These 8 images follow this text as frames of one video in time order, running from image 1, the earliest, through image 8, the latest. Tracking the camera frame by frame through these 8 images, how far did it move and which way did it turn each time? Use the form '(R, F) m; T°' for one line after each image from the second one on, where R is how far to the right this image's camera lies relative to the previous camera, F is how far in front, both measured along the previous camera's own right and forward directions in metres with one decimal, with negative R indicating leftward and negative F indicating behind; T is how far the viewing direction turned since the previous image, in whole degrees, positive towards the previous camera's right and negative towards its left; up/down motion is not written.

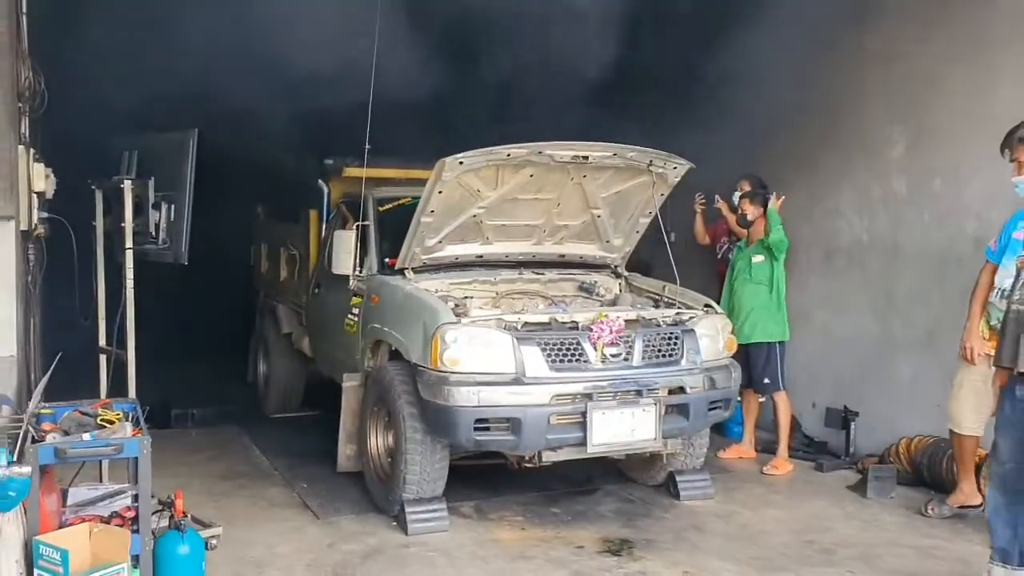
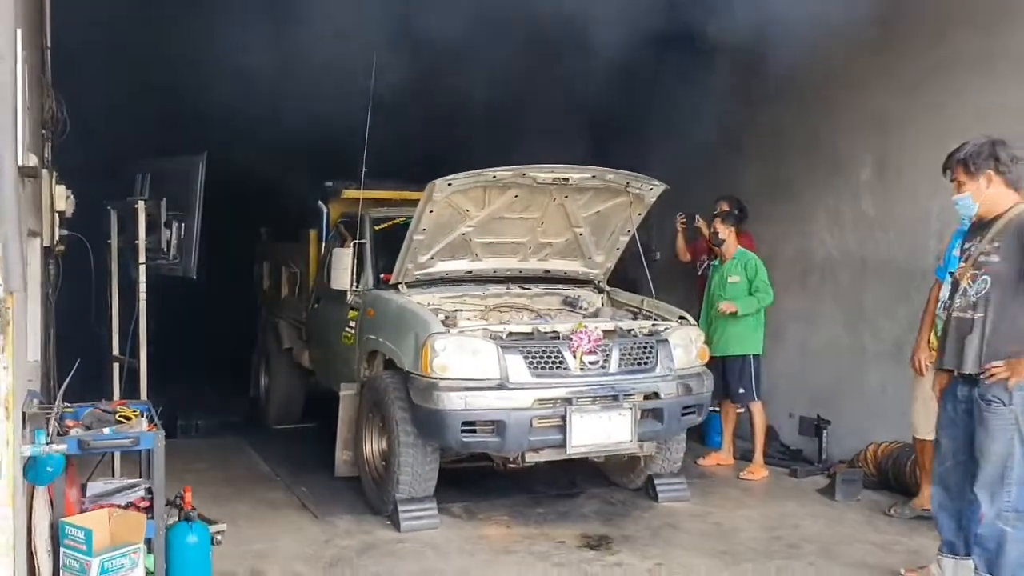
(+0.1, -0.3) m; 0°
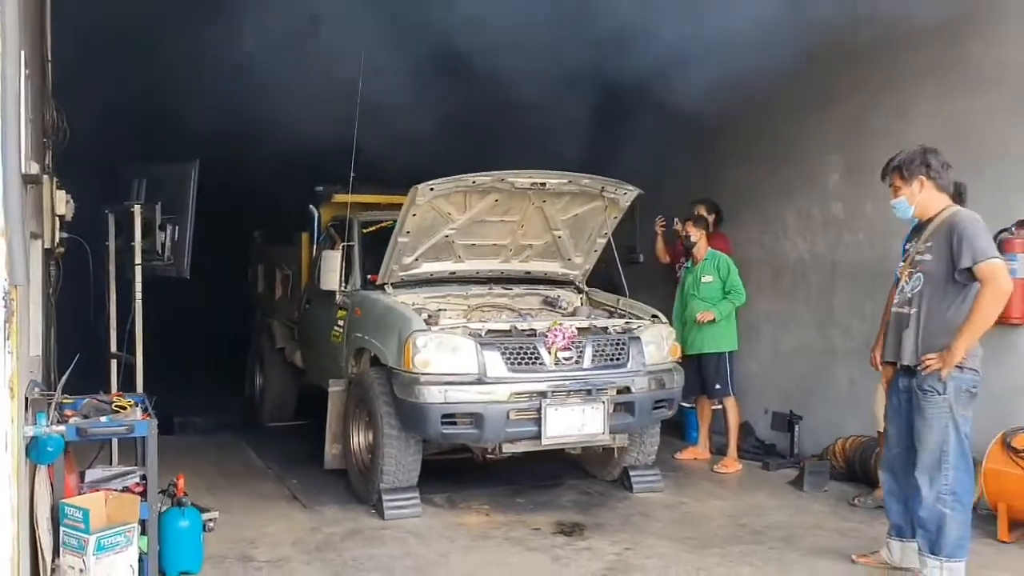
(+0.1, -0.2) m; 0°
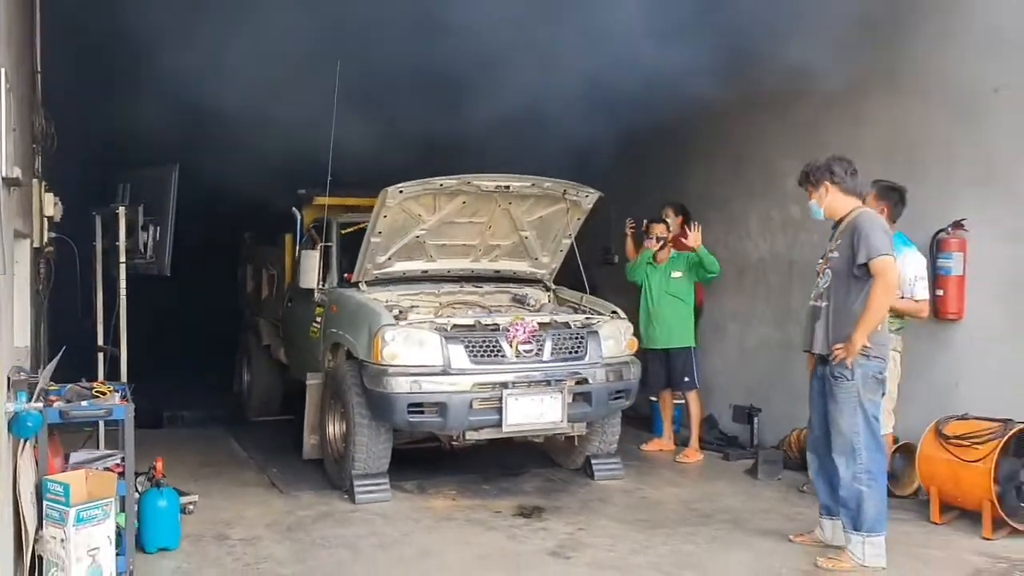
(+0.2, -0.3) m; 0°
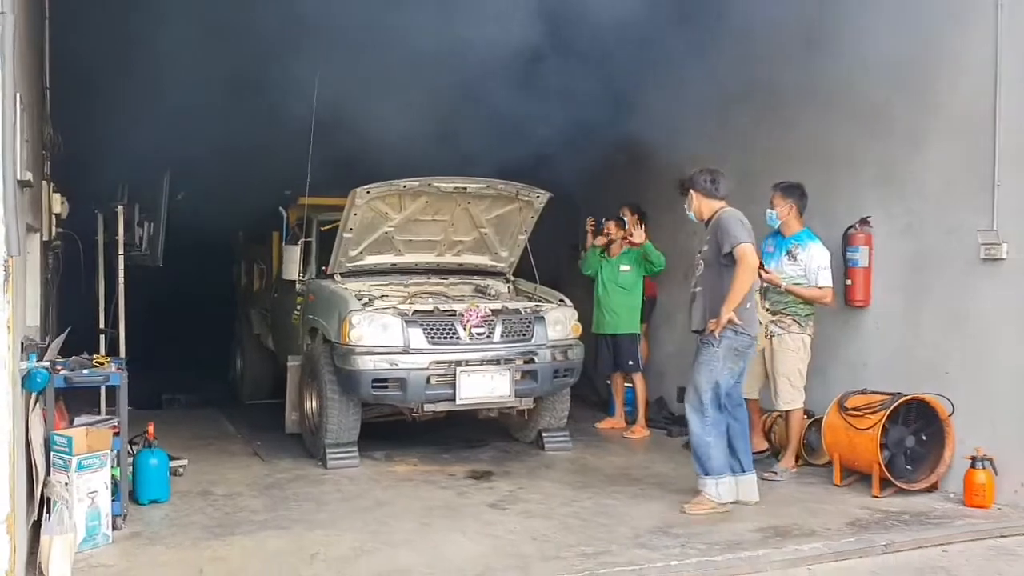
(+0.3, -0.6) m; -1°
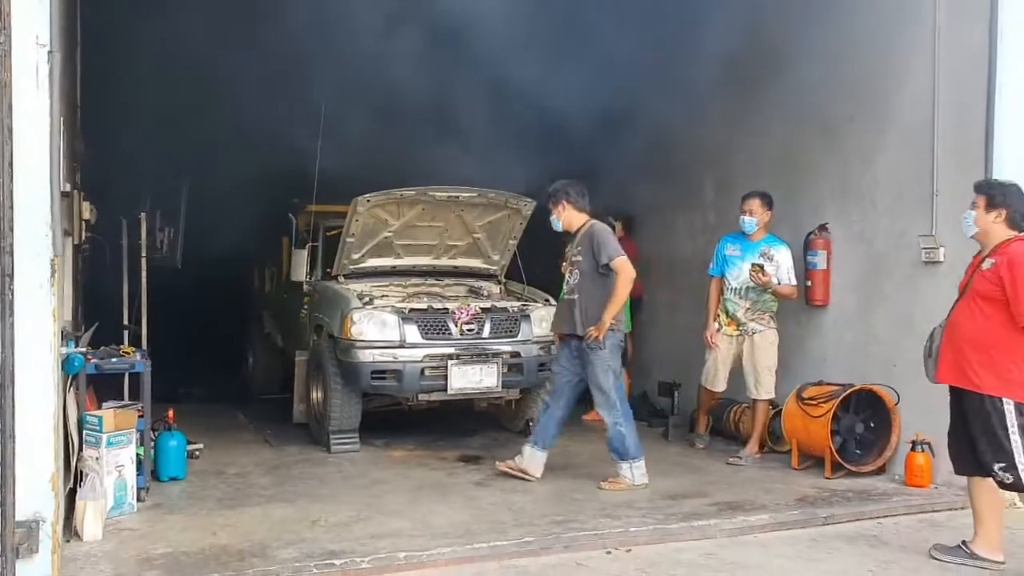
(+0.2, -0.5) m; -1°
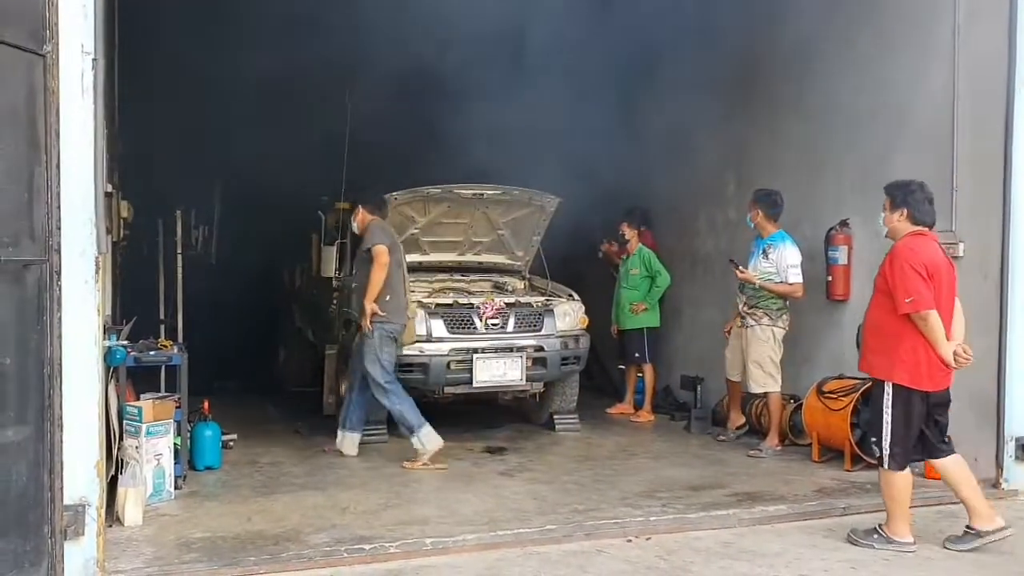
(0.0, -0.1) m; -2°
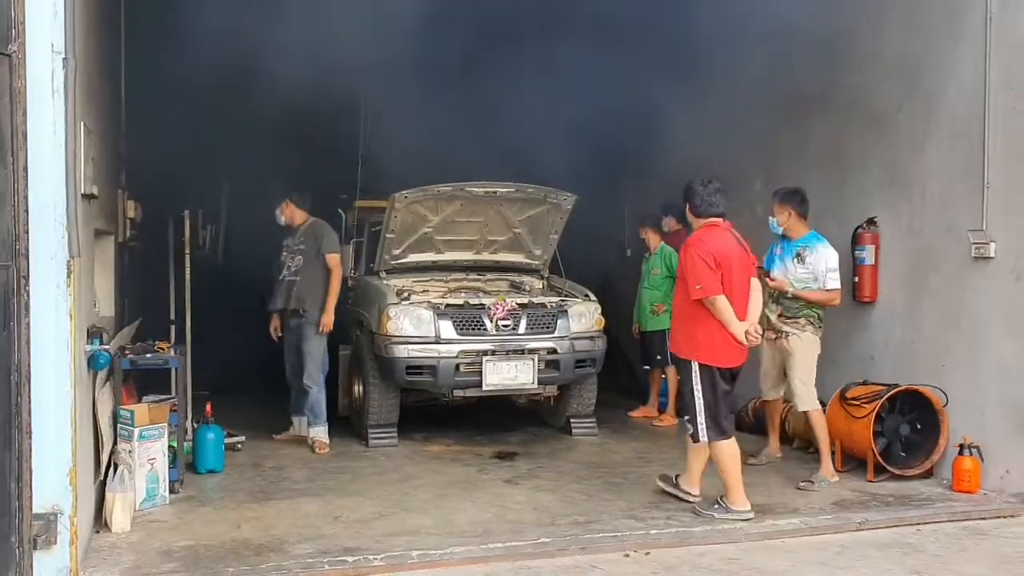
(+0.3, +0.2) m; -3°
